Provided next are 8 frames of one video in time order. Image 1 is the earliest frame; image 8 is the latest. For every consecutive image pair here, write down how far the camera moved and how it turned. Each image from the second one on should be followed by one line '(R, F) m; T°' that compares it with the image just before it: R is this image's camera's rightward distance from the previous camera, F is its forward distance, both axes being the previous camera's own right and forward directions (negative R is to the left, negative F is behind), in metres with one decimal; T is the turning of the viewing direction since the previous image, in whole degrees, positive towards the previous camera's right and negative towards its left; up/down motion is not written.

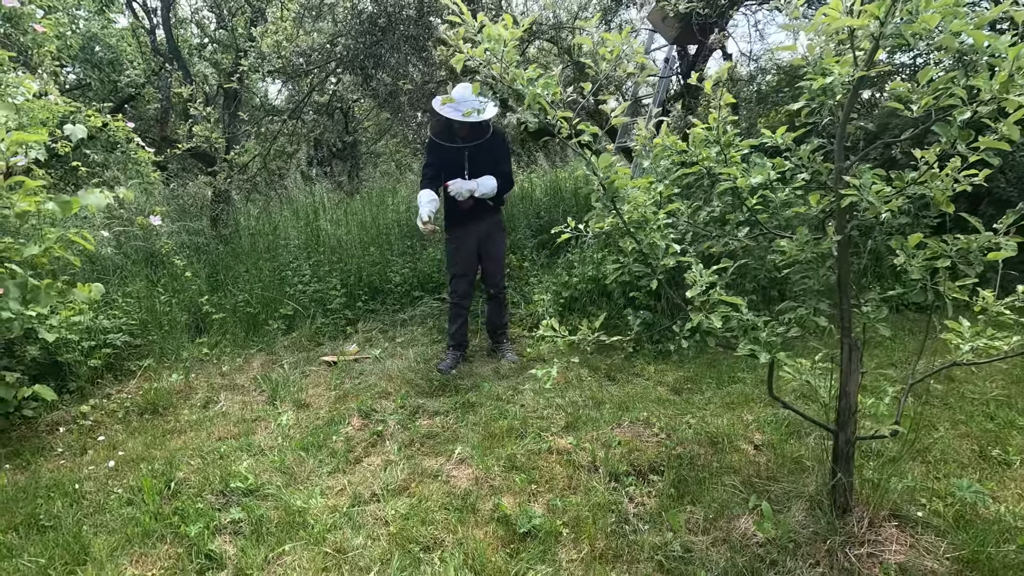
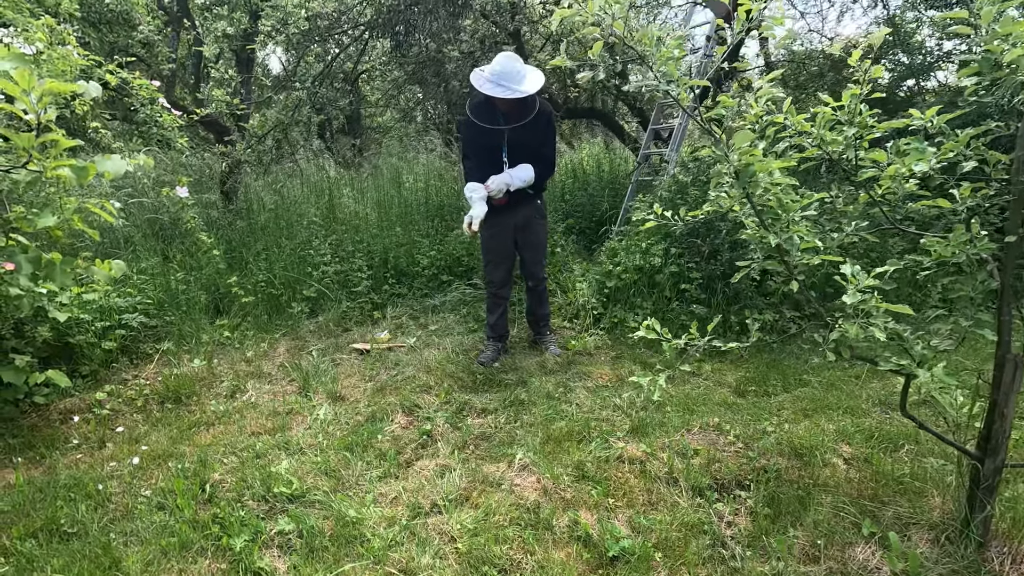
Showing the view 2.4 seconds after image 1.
(-0.4, +0.3) m; +1°
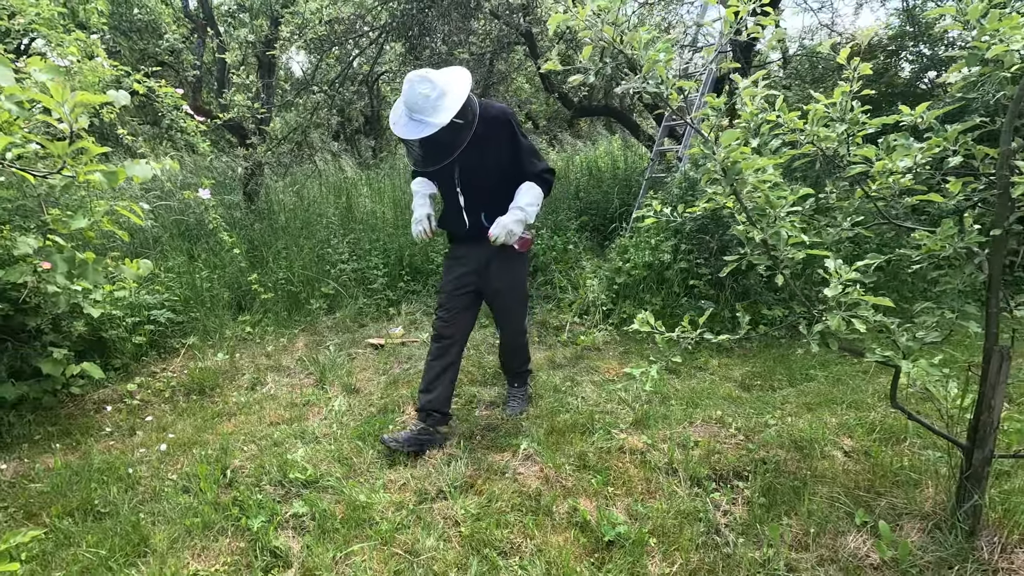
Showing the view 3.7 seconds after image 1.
(+0.1, -0.1) m; -2°
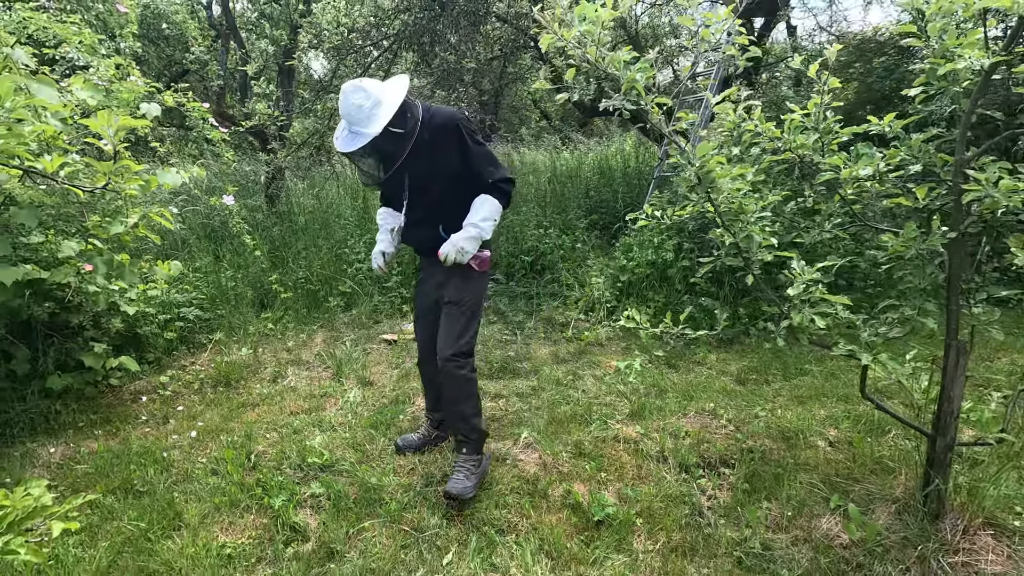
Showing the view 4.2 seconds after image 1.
(+0.1, -0.2) m; -2°
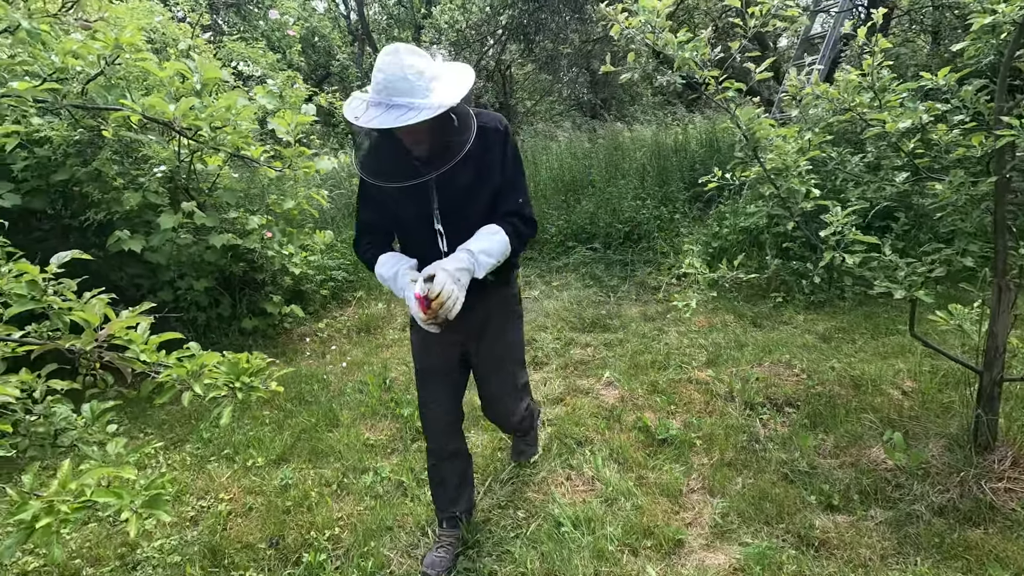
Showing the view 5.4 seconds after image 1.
(+0.2, -0.5) m; -12°
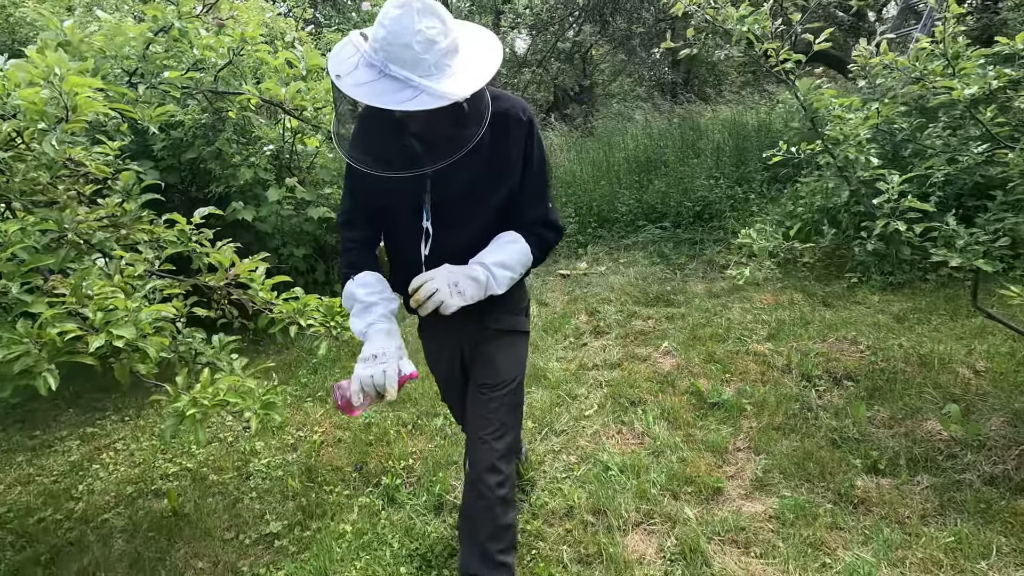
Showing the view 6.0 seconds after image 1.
(+0.1, -0.2) m; -8°
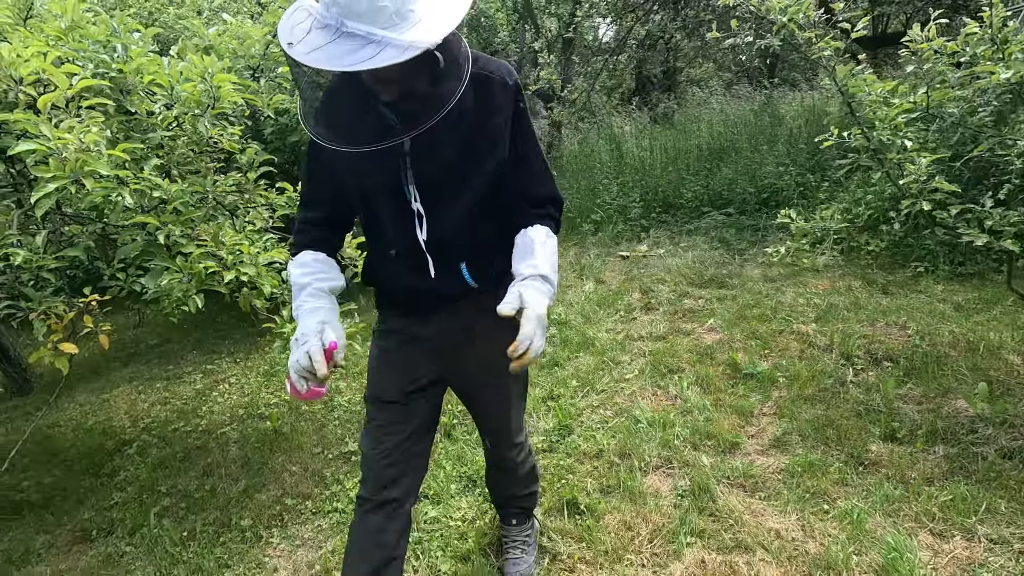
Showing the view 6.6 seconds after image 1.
(+0.2, -0.3) m; -8°
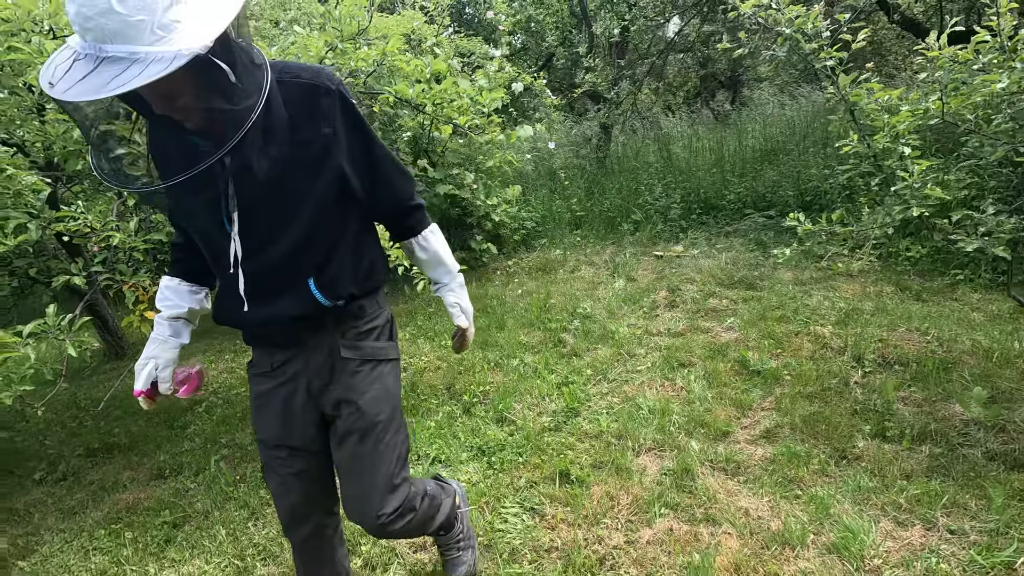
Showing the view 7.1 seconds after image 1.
(+0.3, -0.3) m; -6°
